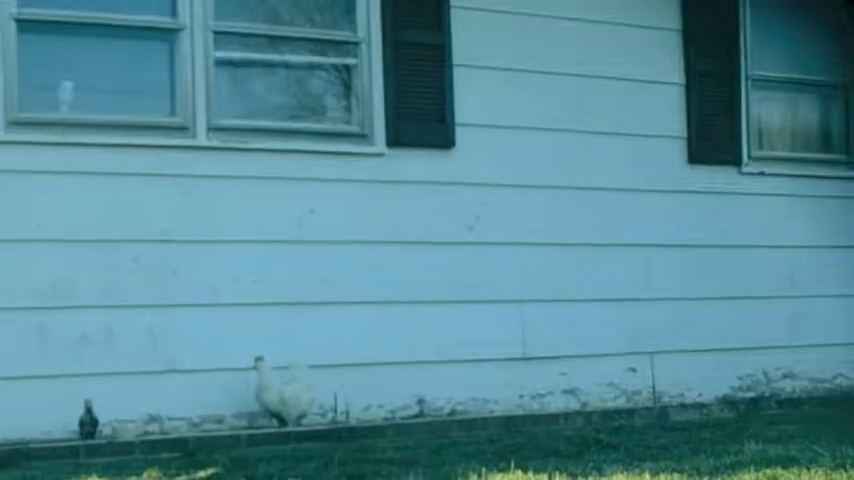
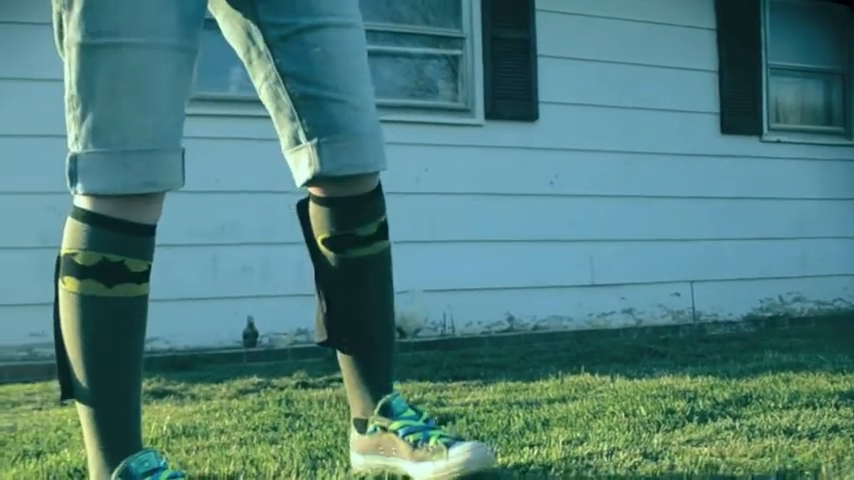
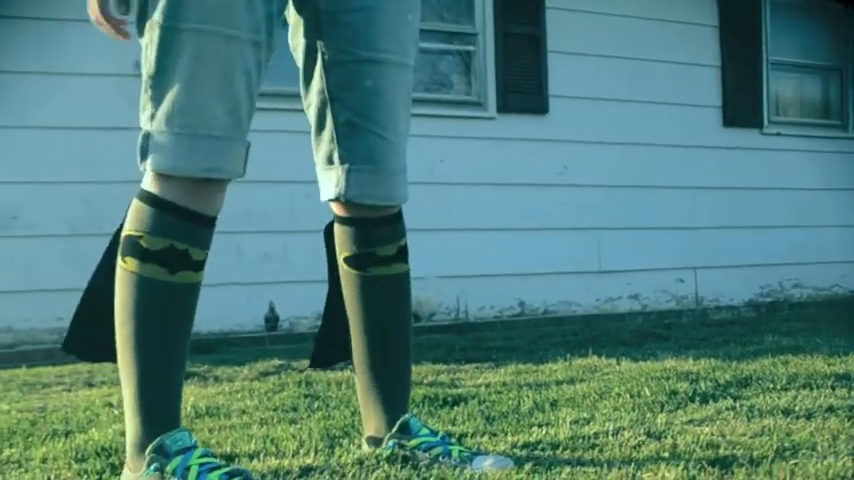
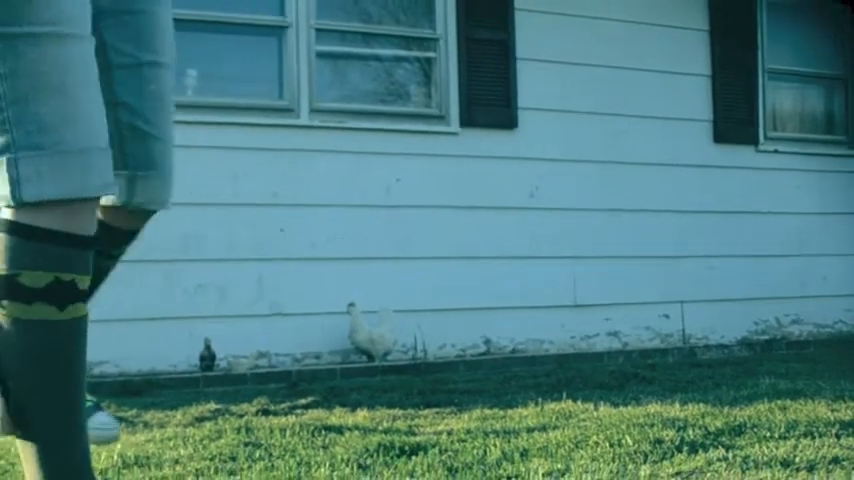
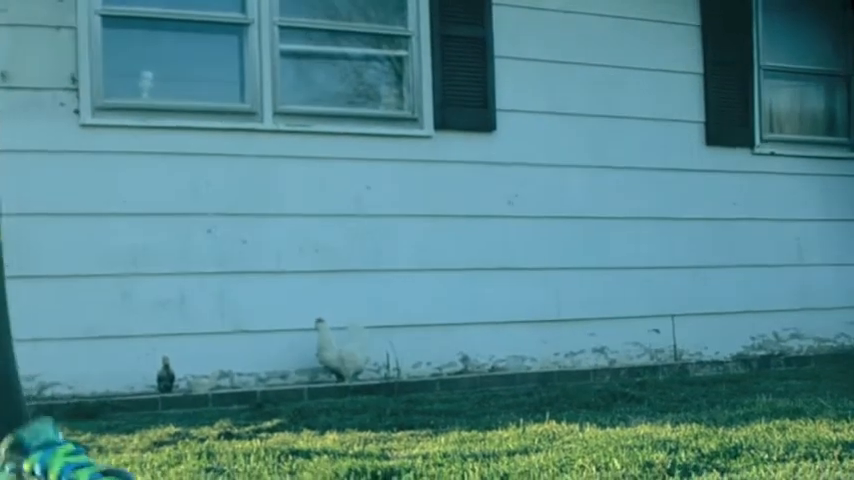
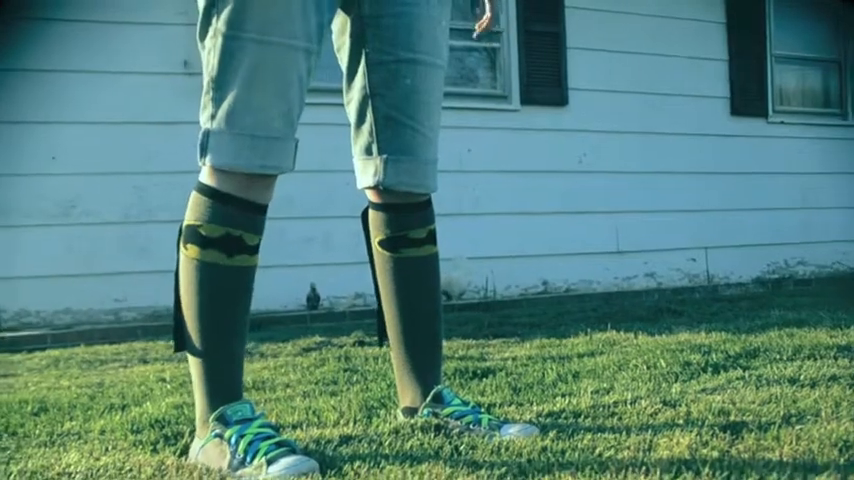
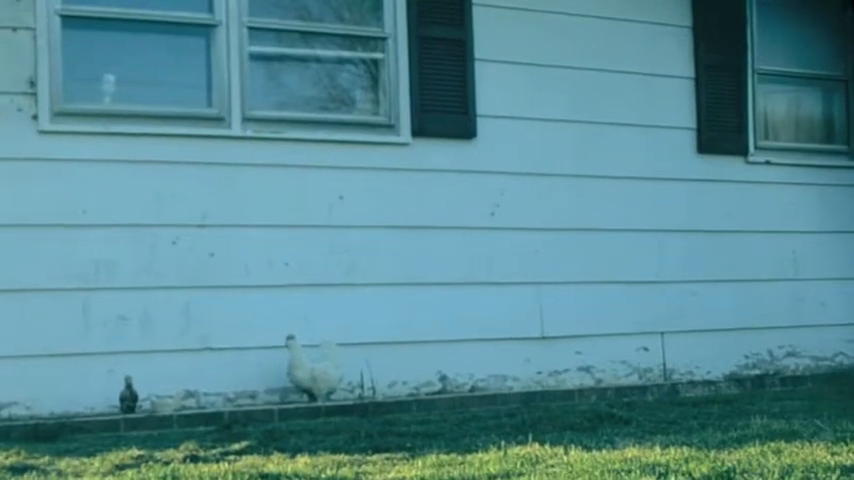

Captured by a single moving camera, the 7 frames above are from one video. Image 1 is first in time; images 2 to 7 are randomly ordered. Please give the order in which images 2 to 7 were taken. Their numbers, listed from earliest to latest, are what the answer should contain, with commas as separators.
7, 5, 4, 2, 3, 6
